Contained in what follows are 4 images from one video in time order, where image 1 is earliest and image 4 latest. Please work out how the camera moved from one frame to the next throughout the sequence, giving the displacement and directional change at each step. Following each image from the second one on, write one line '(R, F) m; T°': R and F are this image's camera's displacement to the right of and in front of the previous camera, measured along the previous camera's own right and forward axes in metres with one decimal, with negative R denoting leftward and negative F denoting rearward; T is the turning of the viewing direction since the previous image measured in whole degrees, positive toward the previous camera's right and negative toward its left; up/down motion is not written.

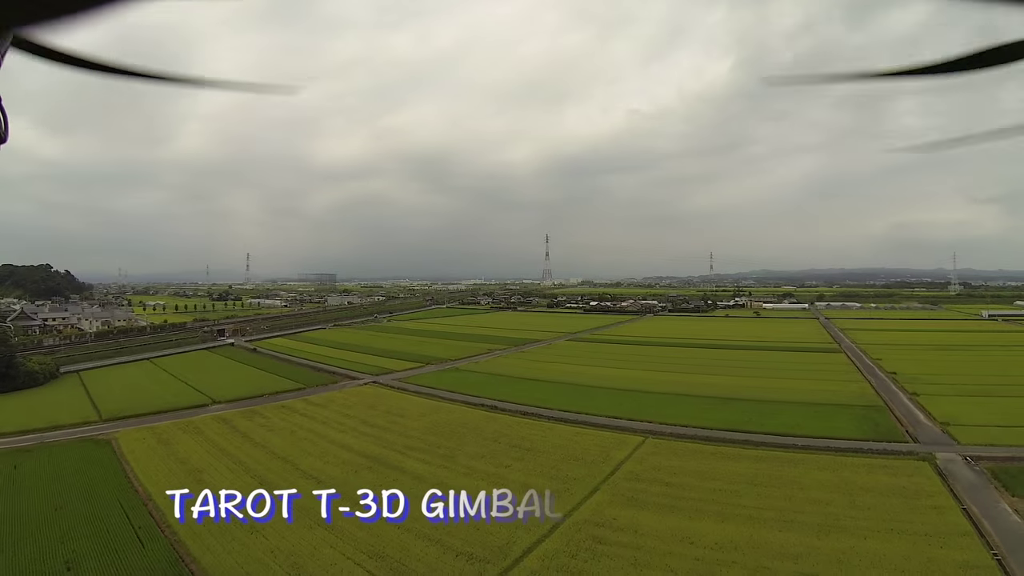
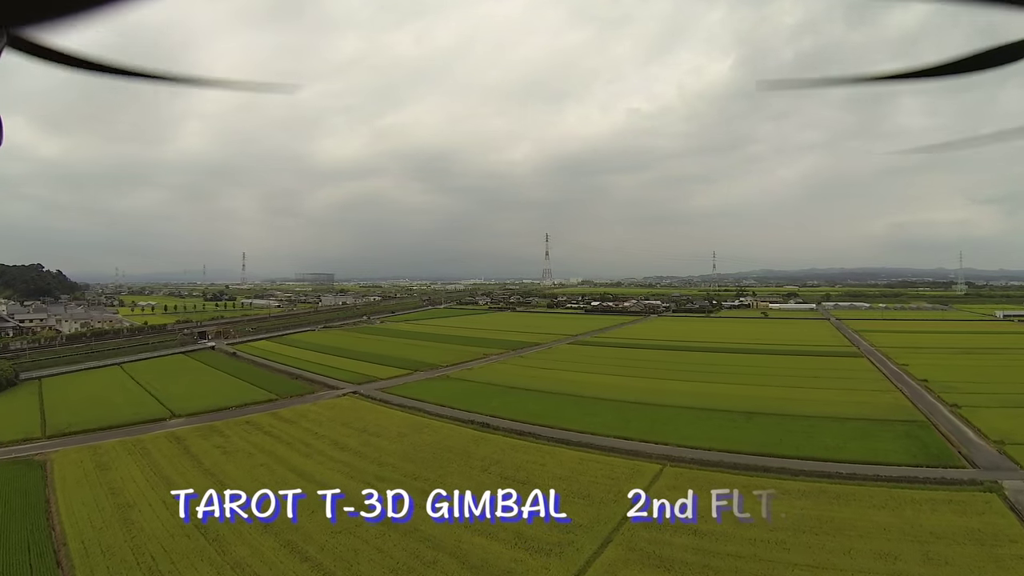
(+0.1, +1.0) m; 0°
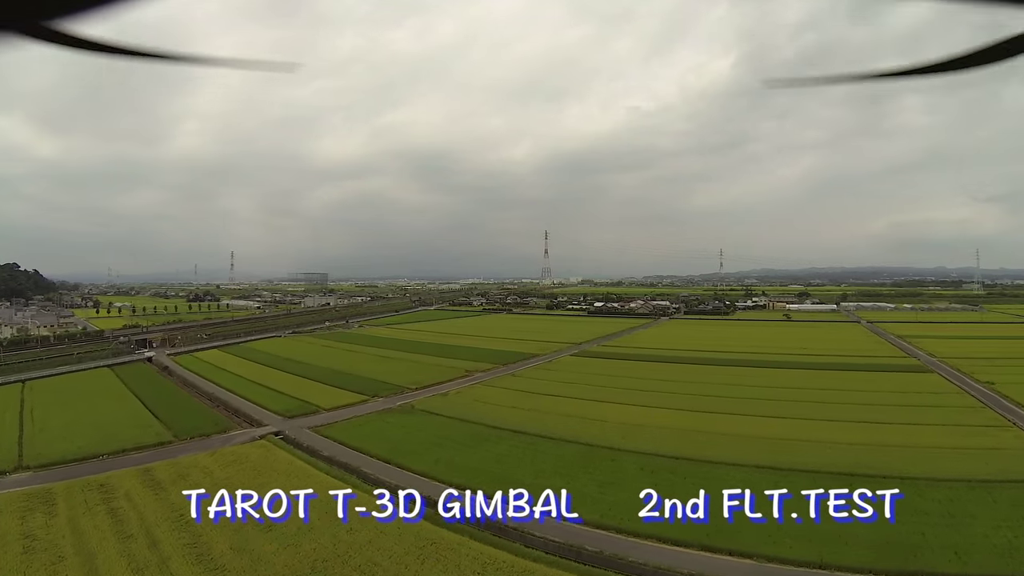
(+0.2, +2.5) m; 0°
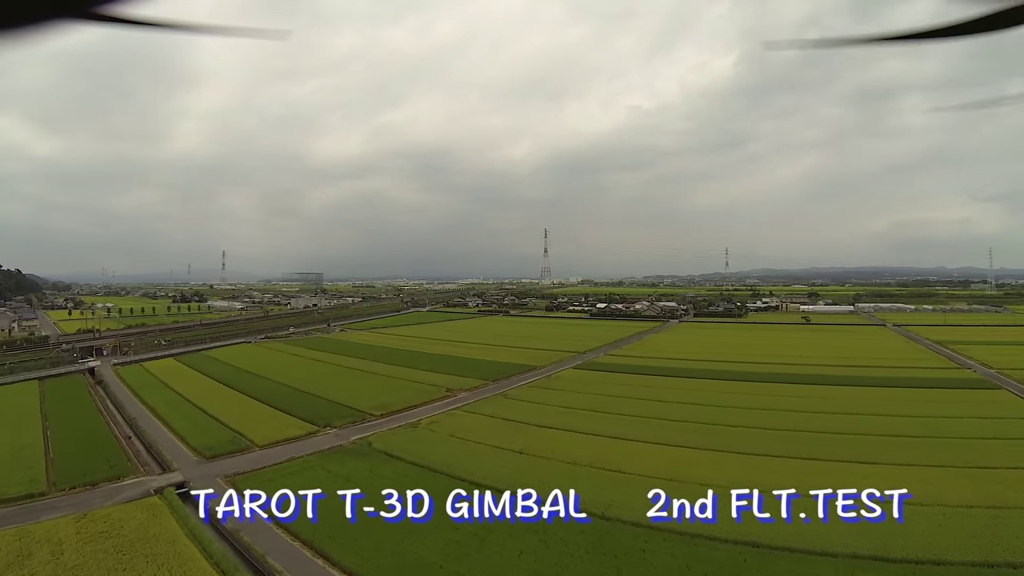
(+0.1, +1.7) m; 0°
